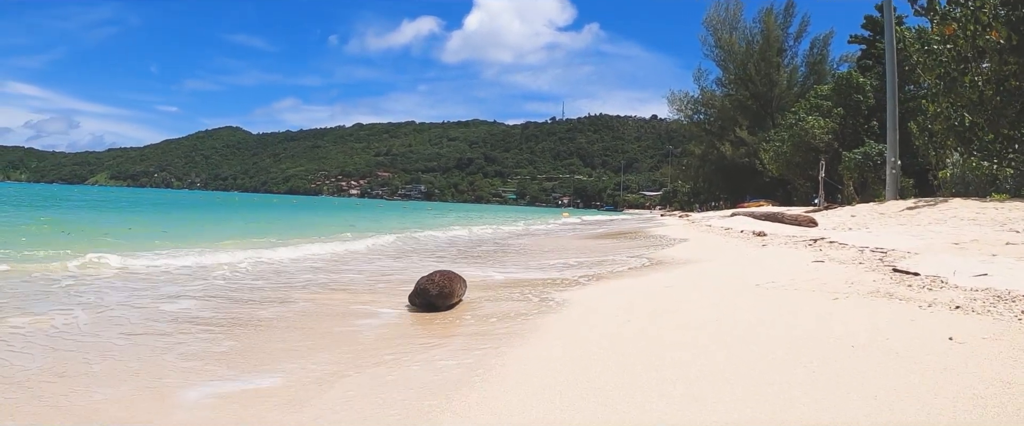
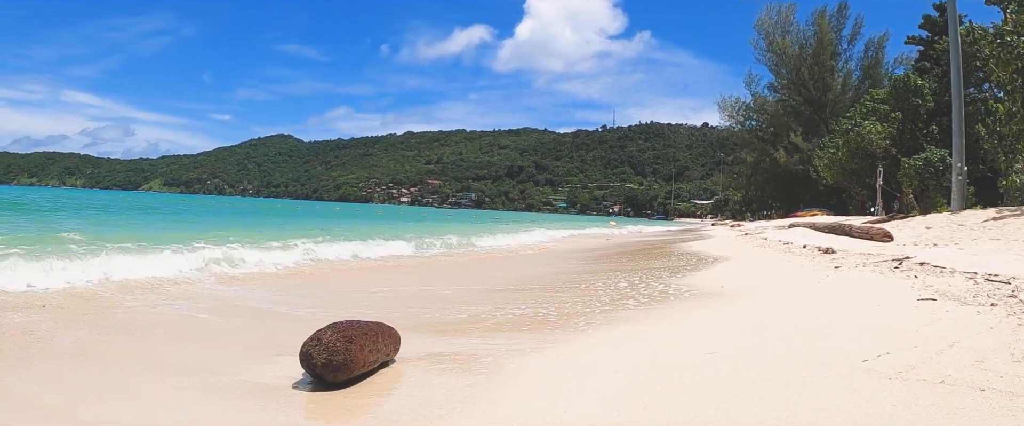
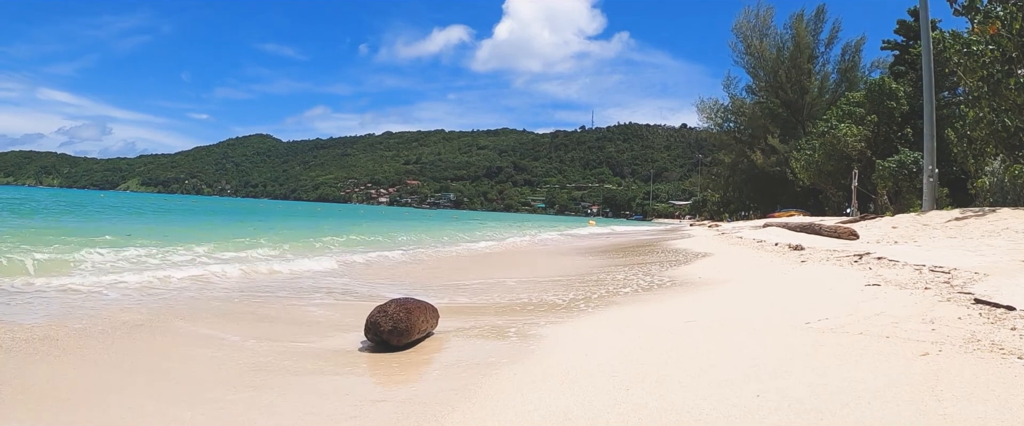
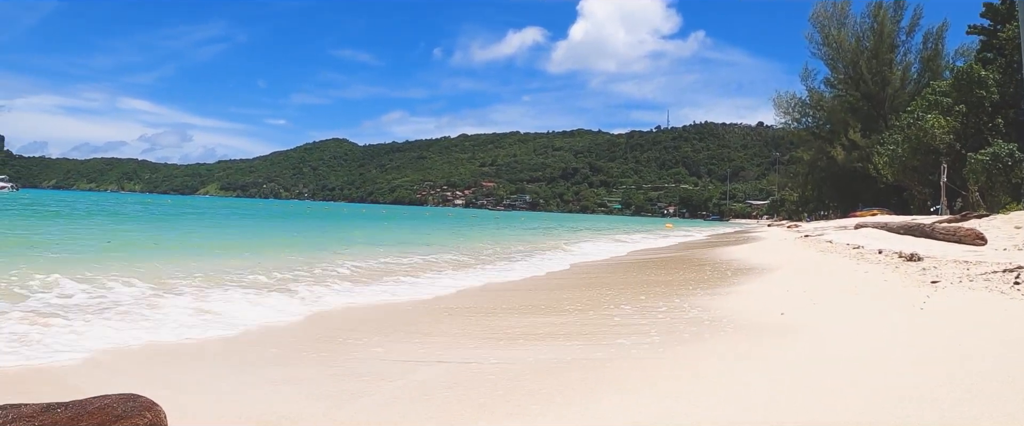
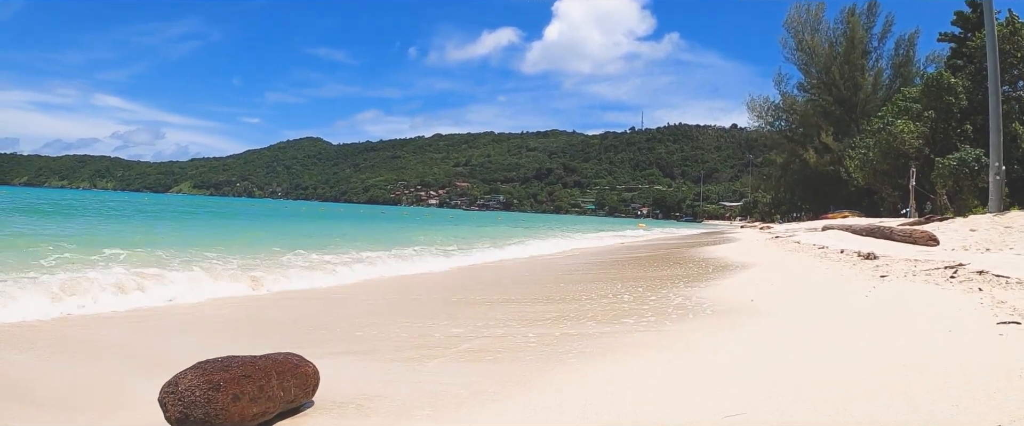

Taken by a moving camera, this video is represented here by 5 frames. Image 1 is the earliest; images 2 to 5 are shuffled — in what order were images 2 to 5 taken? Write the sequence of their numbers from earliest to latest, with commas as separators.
3, 2, 5, 4
